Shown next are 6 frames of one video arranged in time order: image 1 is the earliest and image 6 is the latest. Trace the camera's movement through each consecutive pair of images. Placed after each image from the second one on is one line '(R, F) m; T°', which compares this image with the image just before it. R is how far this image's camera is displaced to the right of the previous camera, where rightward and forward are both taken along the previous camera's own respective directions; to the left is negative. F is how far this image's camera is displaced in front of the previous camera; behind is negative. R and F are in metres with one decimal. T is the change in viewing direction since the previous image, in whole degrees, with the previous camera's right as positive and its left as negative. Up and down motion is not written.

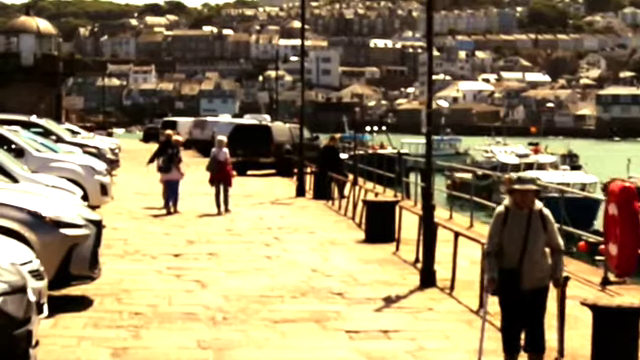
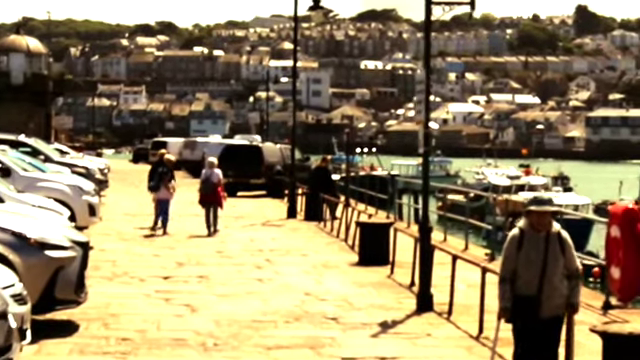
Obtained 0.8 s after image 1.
(0.0, +0.4) m; 0°
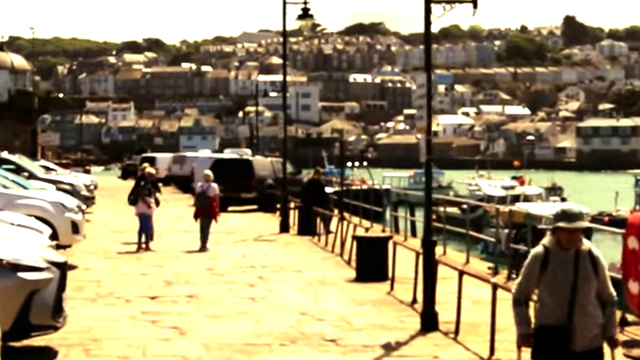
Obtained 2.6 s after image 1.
(-0.1, +1.0) m; 0°
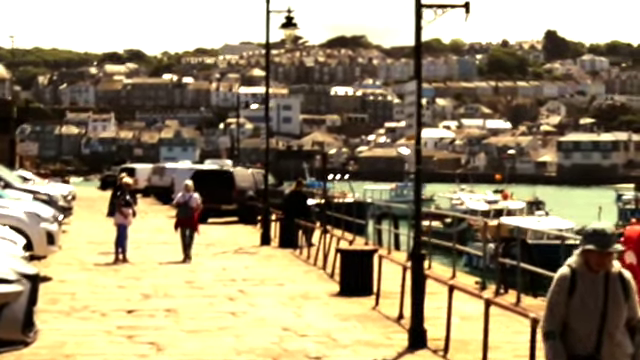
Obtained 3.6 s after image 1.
(0.0, +0.6) m; +1°
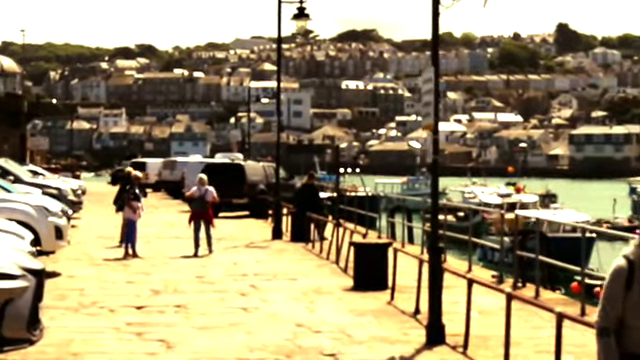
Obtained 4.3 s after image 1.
(0.0, +0.4) m; 0°
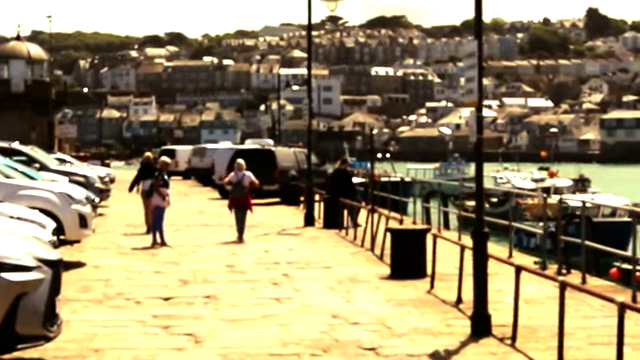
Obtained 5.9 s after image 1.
(-0.1, +0.8) m; -1°
